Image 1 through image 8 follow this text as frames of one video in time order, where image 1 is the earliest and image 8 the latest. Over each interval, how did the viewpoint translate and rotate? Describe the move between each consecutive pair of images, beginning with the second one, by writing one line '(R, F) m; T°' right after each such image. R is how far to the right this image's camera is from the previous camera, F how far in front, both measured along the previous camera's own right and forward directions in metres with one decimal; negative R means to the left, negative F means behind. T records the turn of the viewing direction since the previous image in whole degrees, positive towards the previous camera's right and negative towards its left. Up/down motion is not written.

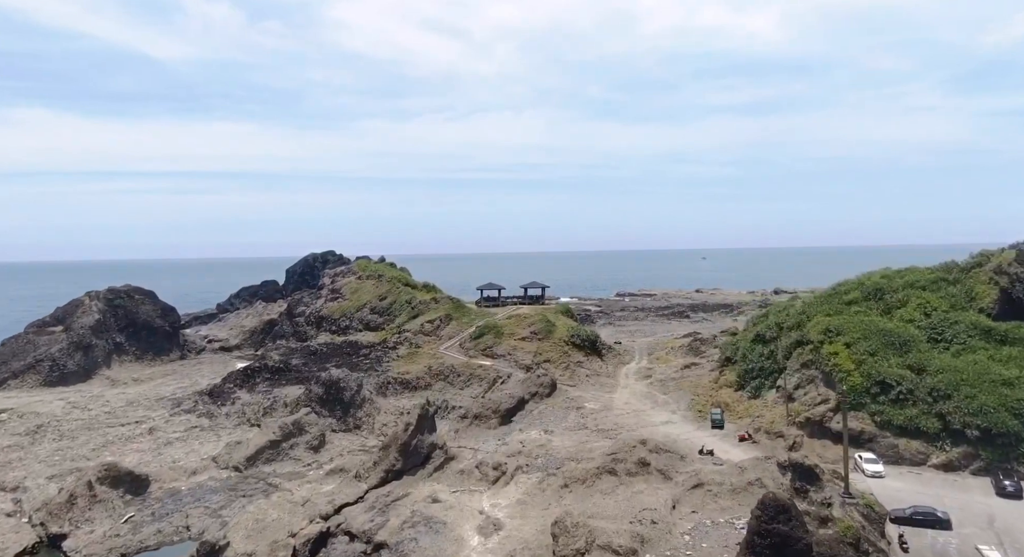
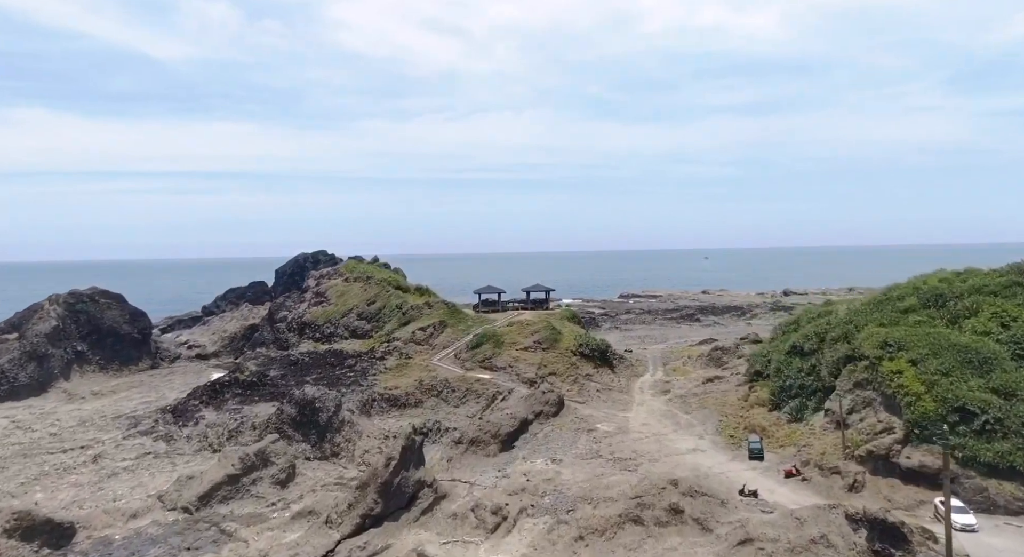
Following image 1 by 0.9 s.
(-0.1, +6.4) m; 0°
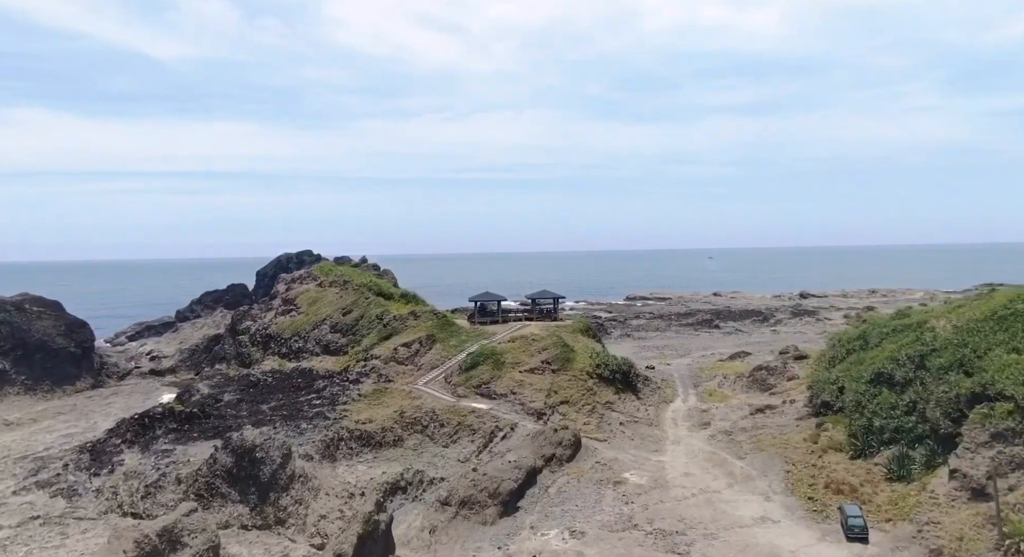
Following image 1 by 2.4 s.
(-0.2, +10.1) m; 0°
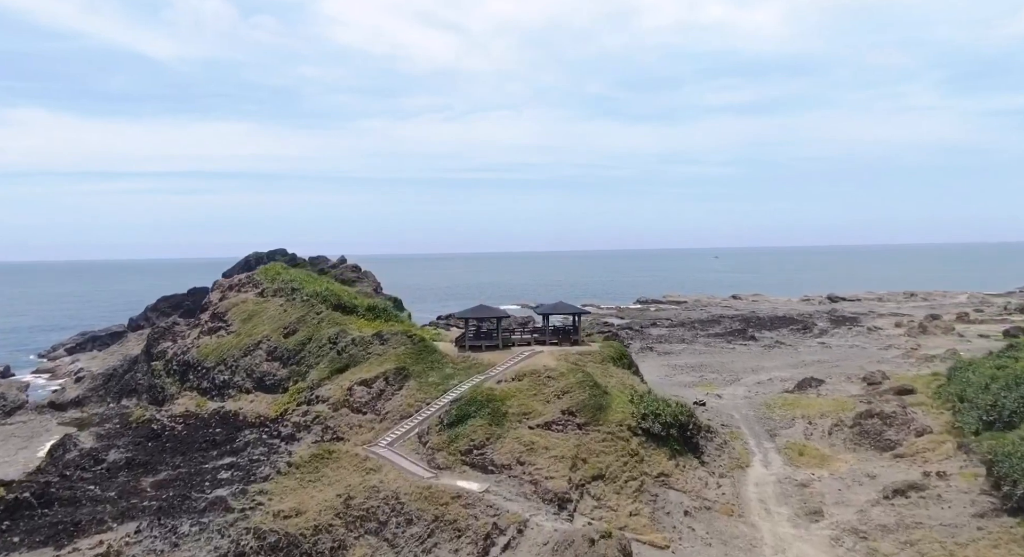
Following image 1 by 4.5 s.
(-0.2, +14.9) m; 0°
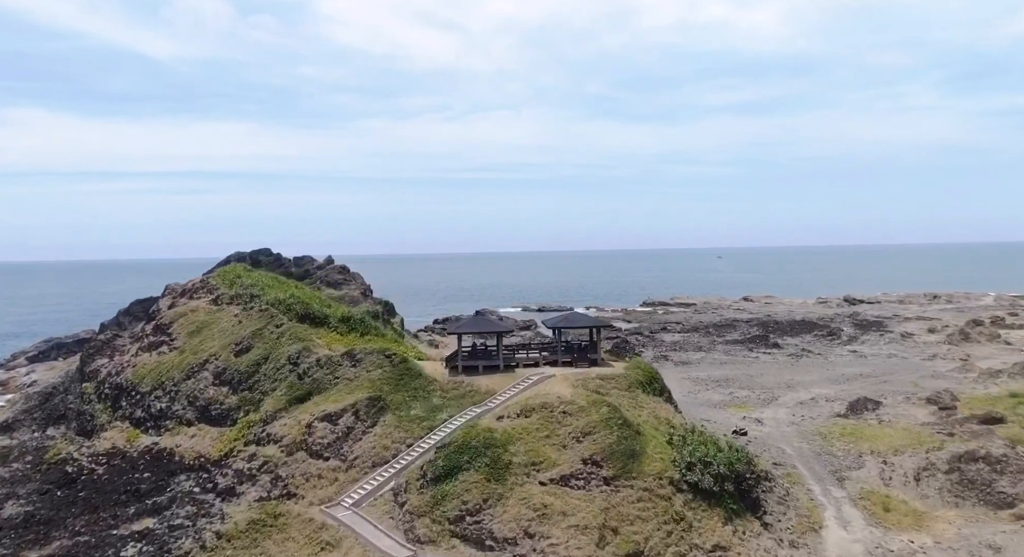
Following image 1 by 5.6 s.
(-0.2, +7.5) m; 0°
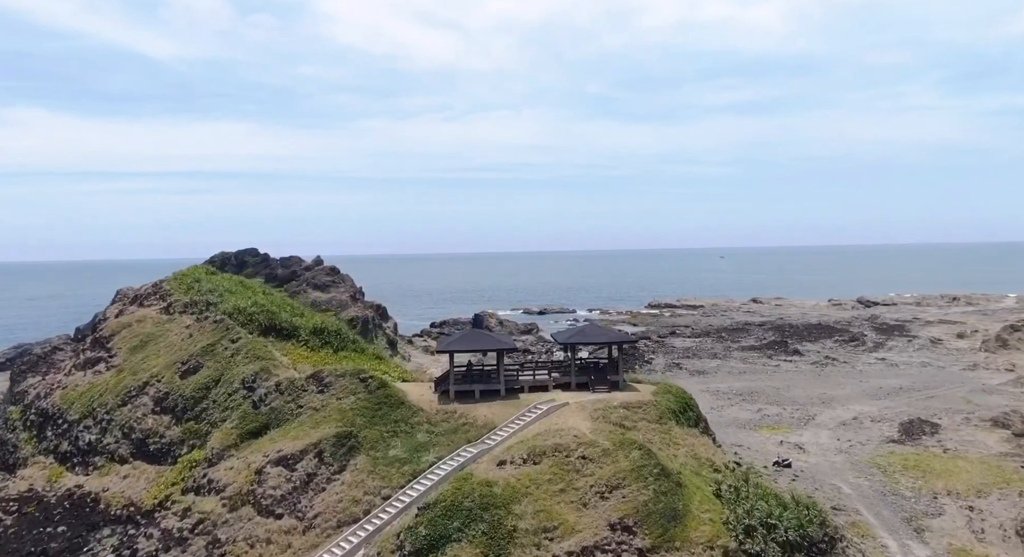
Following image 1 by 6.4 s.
(-0.1, +5.7) m; 0°
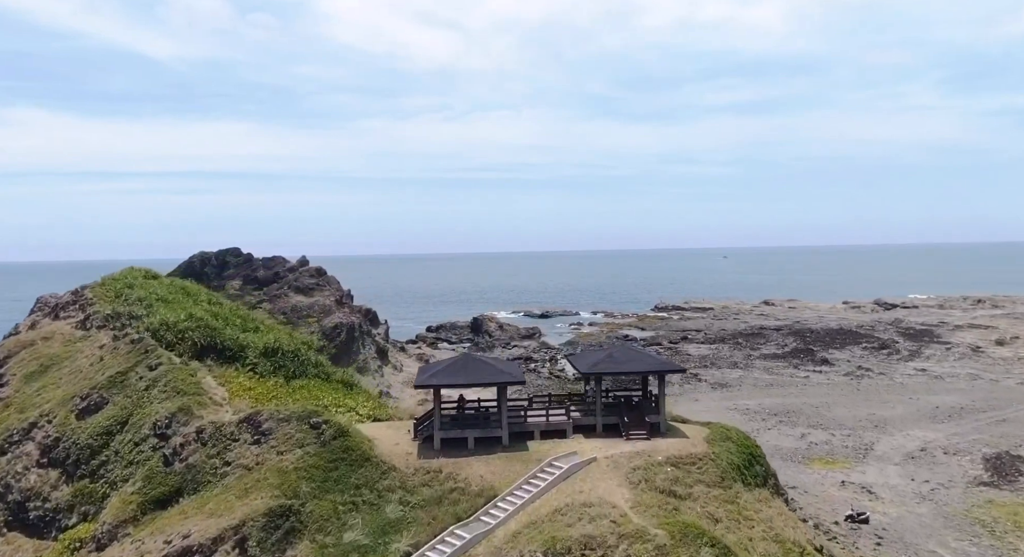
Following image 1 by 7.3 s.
(-0.1, +6.7) m; 0°
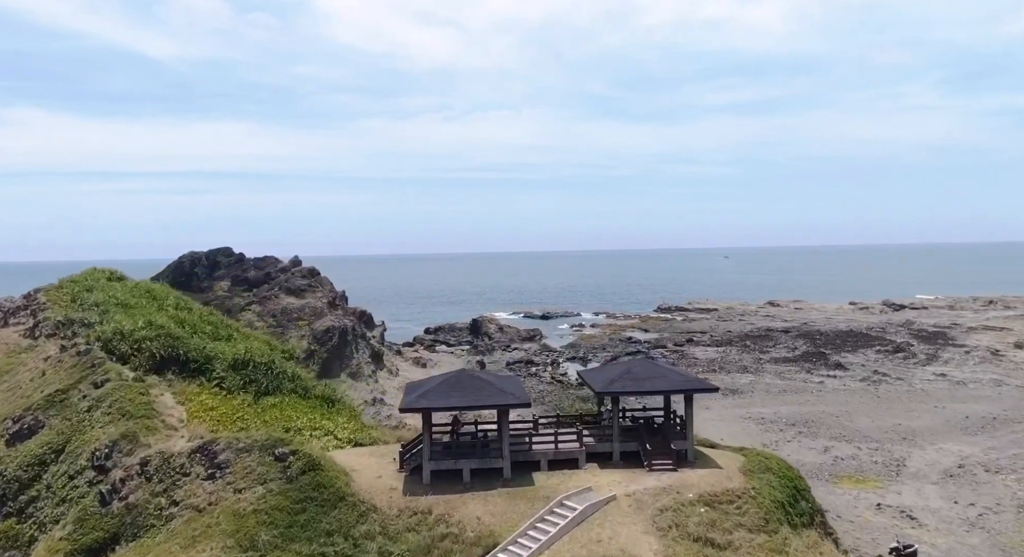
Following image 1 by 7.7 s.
(-0.1, +2.9) m; 0°
